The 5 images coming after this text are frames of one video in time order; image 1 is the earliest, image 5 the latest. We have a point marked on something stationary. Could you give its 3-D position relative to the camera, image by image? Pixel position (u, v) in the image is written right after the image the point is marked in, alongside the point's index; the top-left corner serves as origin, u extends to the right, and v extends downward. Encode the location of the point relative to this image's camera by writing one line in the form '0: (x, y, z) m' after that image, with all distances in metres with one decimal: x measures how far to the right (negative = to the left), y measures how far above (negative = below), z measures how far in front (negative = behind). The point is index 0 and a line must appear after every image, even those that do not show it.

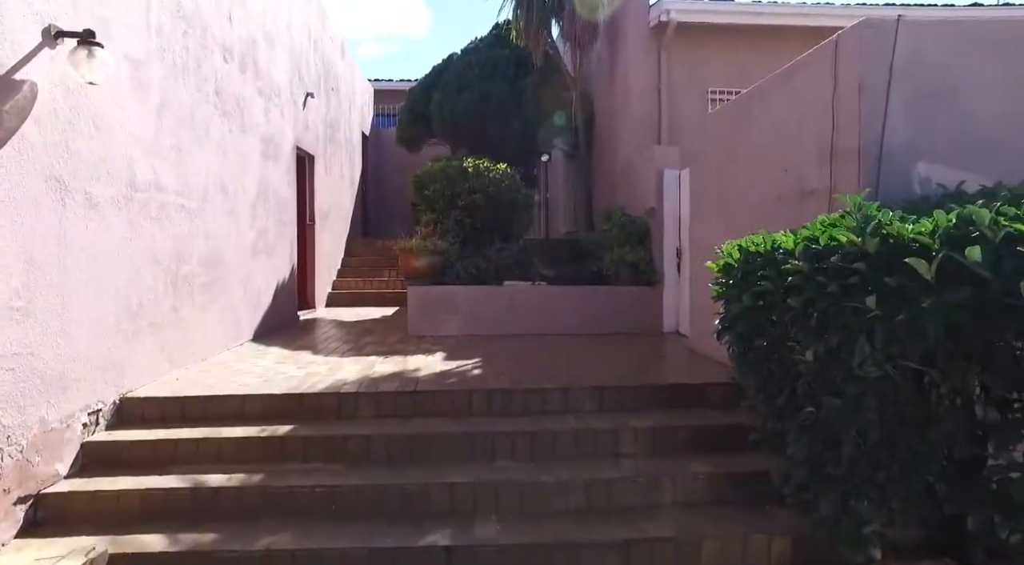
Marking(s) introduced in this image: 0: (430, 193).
0: (-1.0, +1.1, +7.5) m
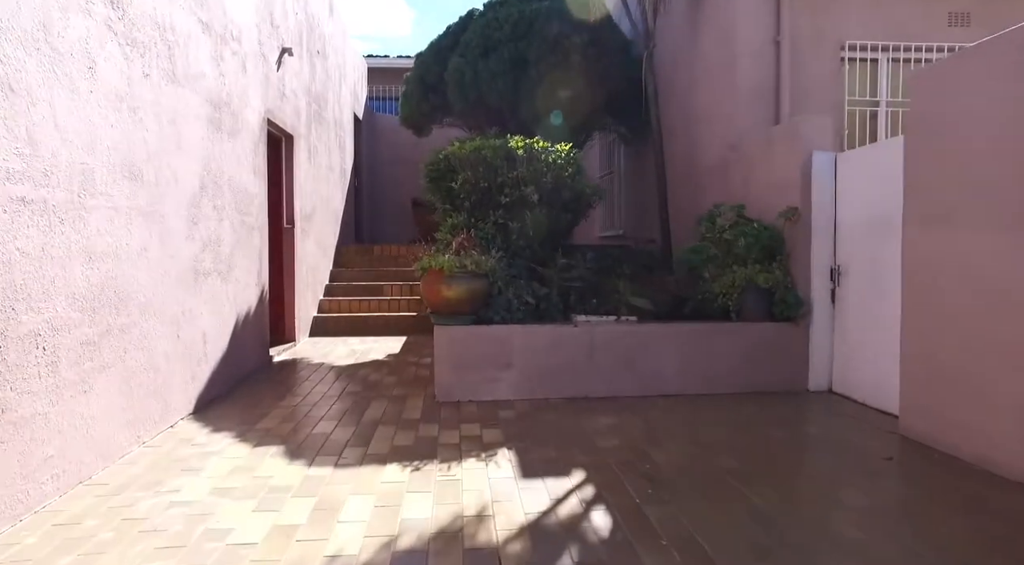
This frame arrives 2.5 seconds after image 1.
0: (-0.4, +0.8, +5.3) m
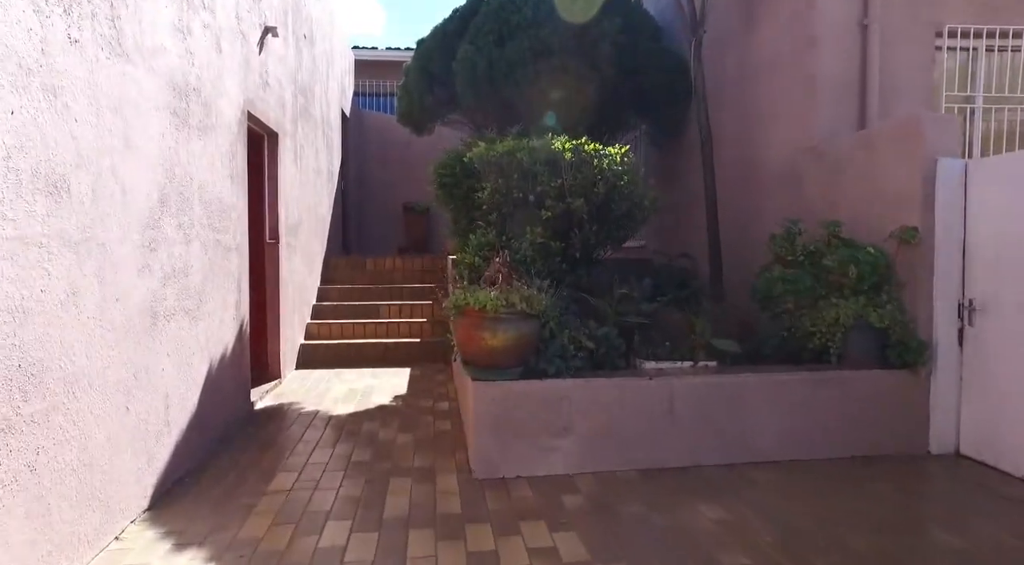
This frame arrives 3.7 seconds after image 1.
0: (-0.2, +0.6, +4.3) m
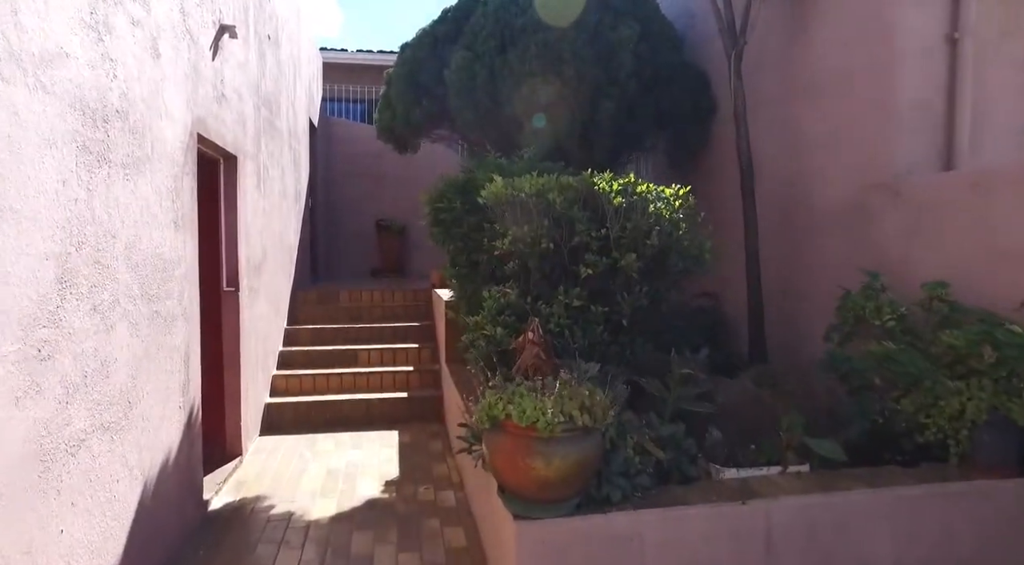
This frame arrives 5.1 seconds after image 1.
0: (0.0, +0.2, +3.4) m
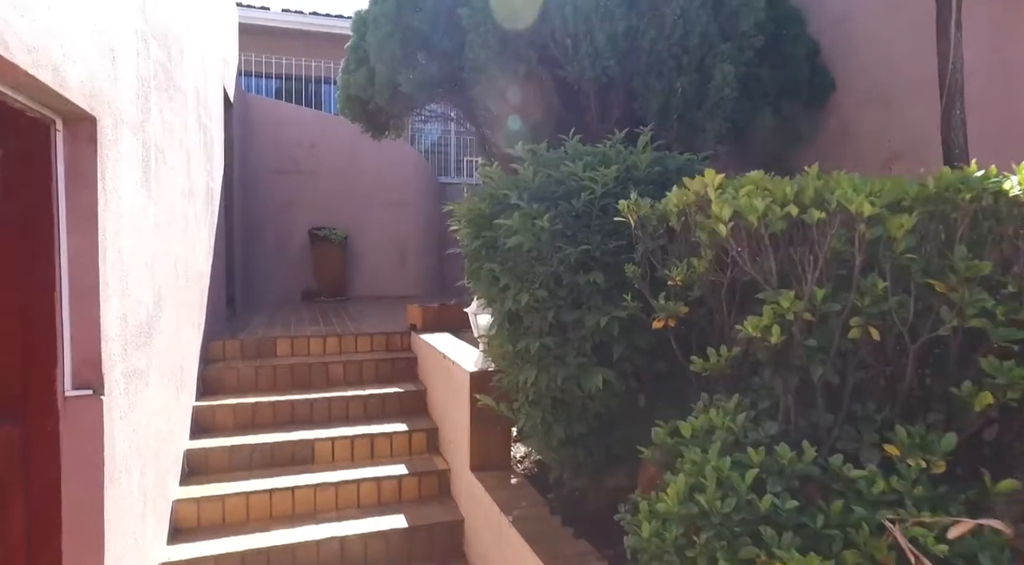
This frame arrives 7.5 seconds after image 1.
0: (+0.6, -0.1, +1.4) m
